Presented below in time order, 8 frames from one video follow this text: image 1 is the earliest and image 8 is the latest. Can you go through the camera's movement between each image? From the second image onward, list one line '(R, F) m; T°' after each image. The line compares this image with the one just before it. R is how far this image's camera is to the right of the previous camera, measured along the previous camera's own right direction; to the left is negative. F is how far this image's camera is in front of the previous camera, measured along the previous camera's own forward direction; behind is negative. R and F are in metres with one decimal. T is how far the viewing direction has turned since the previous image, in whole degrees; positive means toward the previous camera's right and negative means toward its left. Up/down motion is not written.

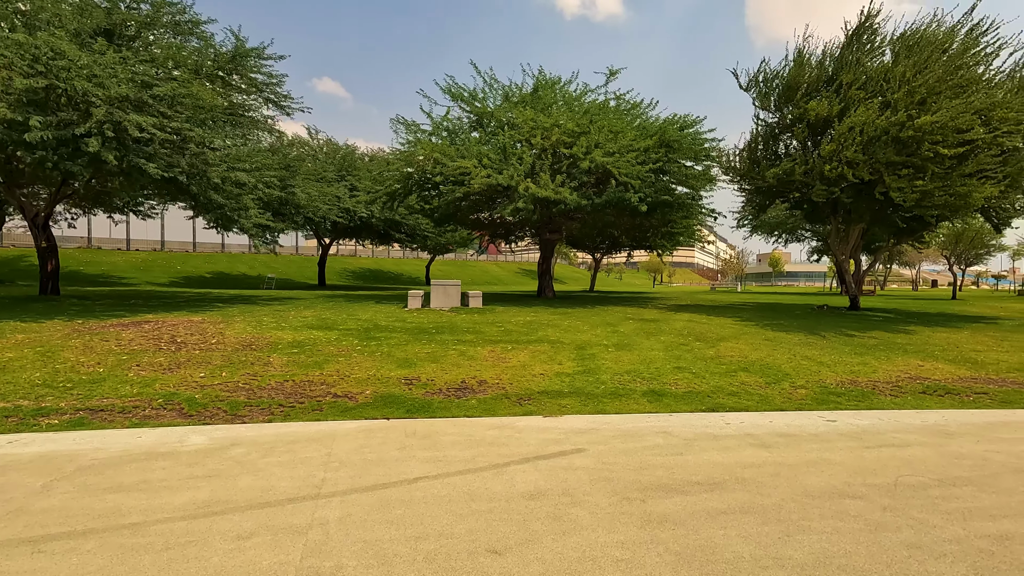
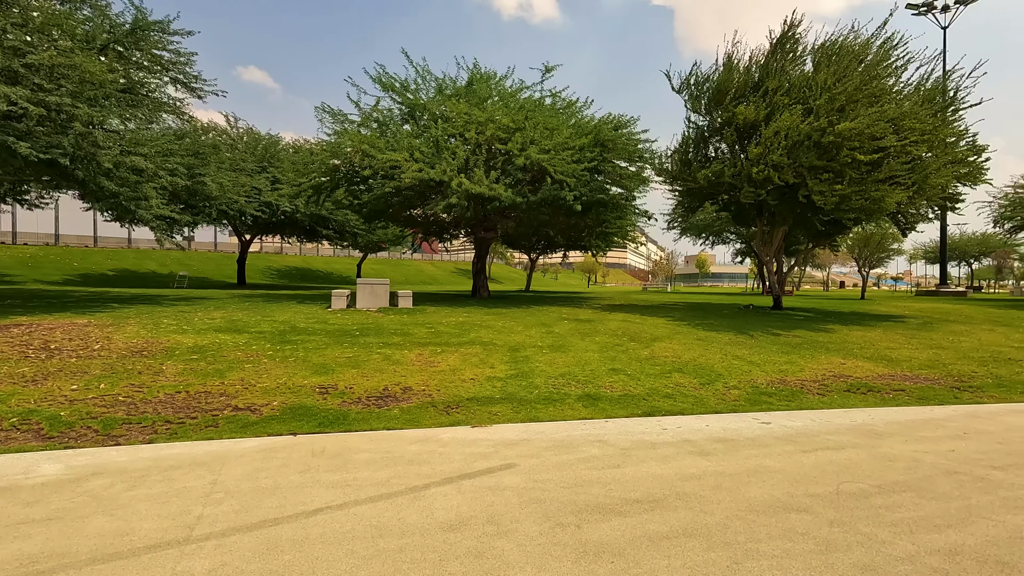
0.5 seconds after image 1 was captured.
(+0.2, +0.6) m; +7°
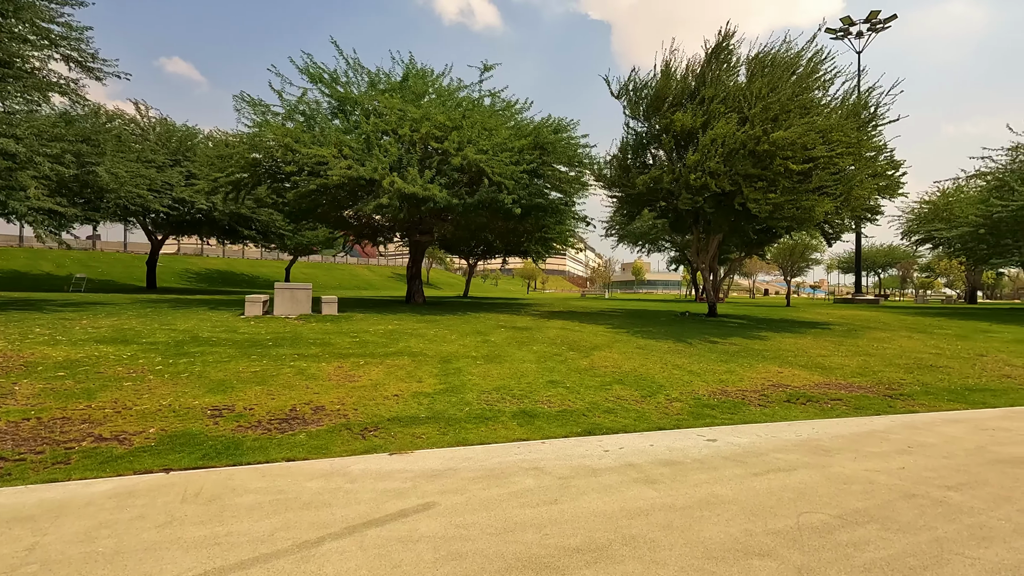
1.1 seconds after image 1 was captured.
(+0.2, +0.8) m; +6°
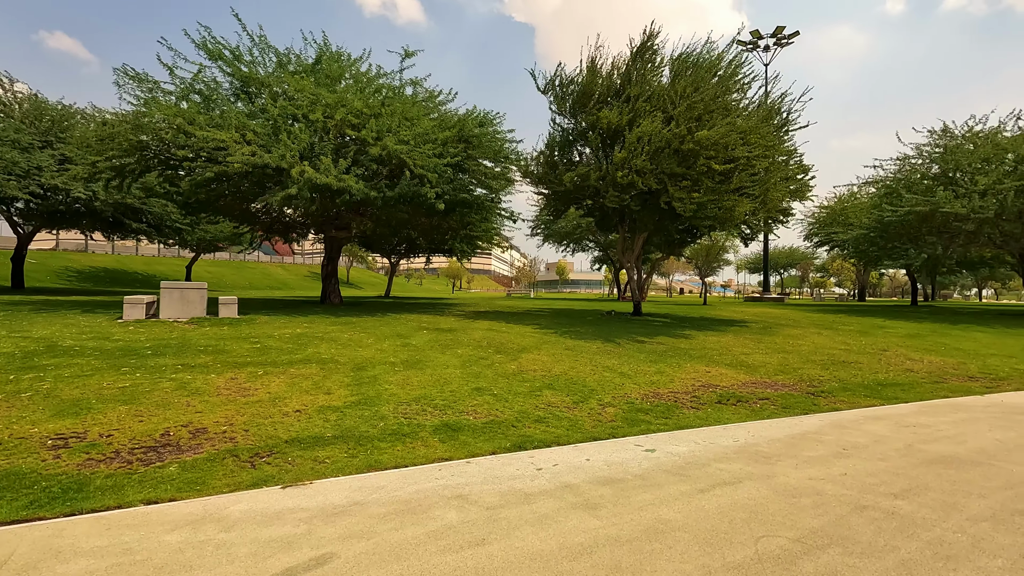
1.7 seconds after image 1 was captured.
(+0.1, +0.8) m; +8°
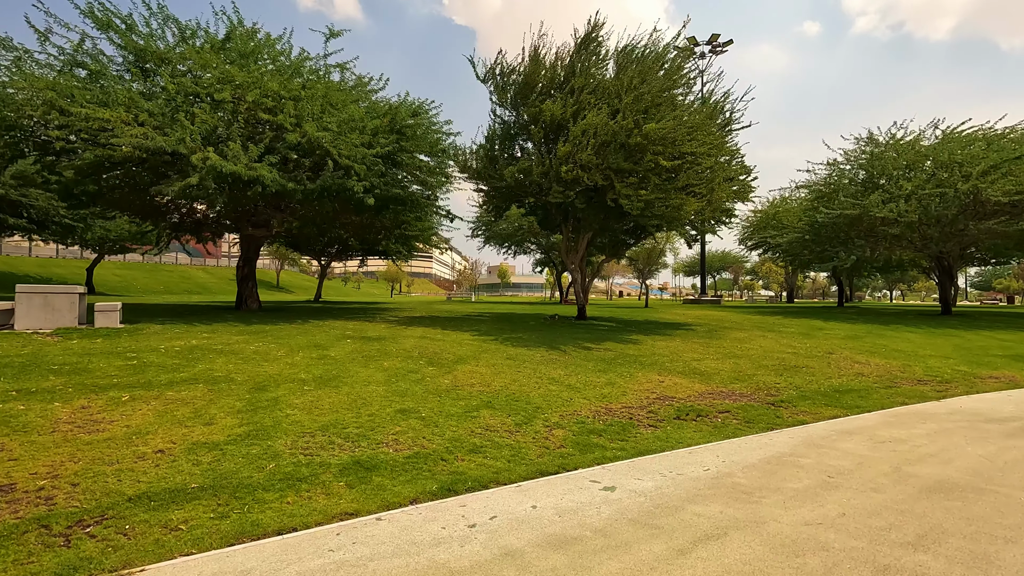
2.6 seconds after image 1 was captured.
(+0.2, +1.3) m; +6°
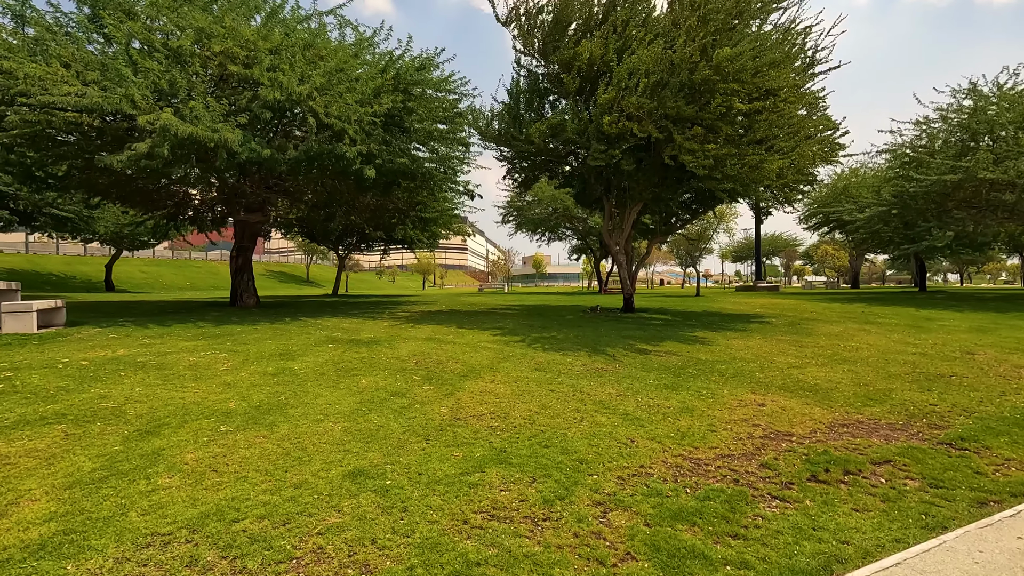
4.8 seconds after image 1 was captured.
(+0.1, +3.2) m; -4°
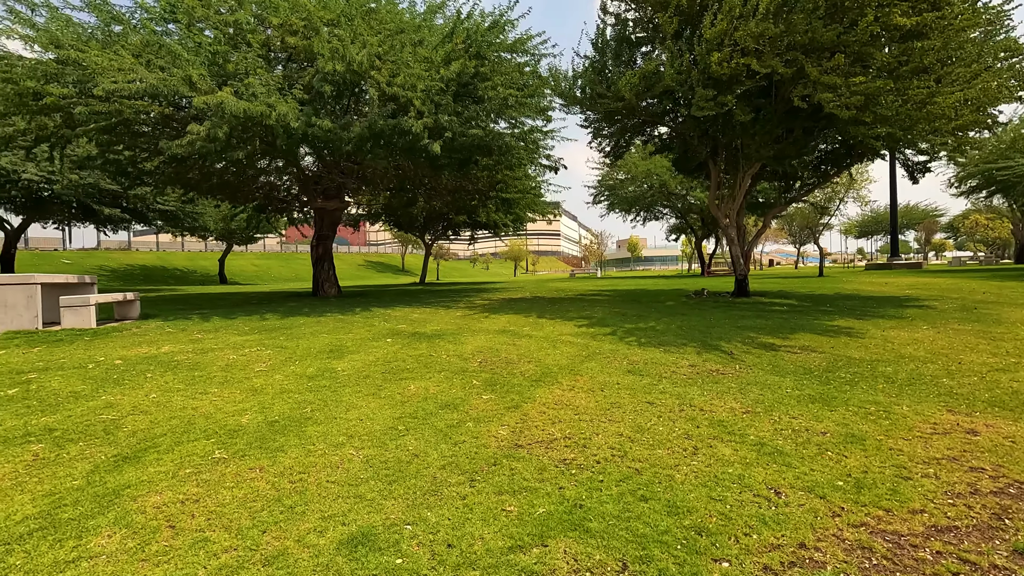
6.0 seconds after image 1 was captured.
(+0.1, +1.8) m; -10°
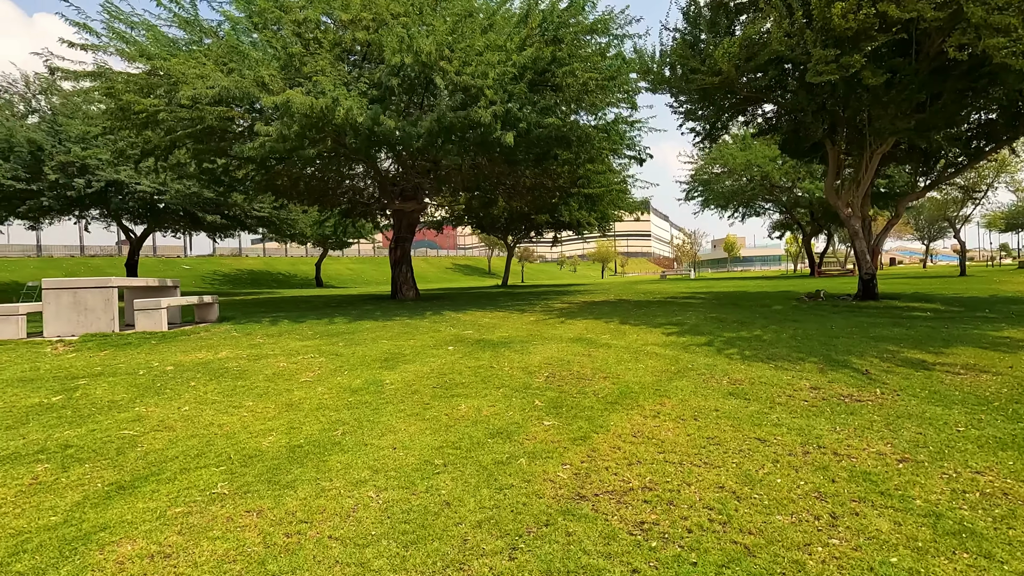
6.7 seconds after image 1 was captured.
(+0.2, +1.1) m; -9°
